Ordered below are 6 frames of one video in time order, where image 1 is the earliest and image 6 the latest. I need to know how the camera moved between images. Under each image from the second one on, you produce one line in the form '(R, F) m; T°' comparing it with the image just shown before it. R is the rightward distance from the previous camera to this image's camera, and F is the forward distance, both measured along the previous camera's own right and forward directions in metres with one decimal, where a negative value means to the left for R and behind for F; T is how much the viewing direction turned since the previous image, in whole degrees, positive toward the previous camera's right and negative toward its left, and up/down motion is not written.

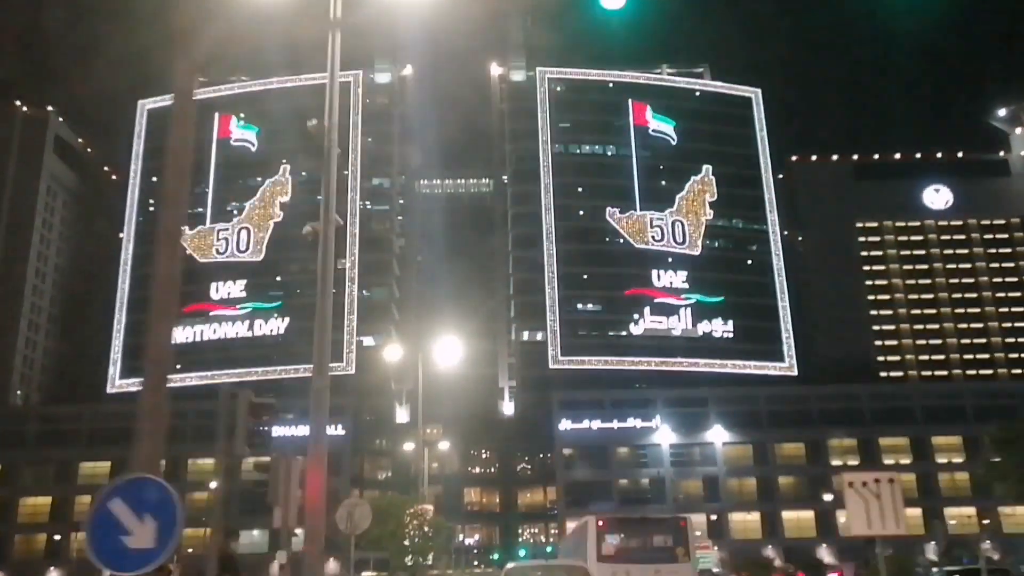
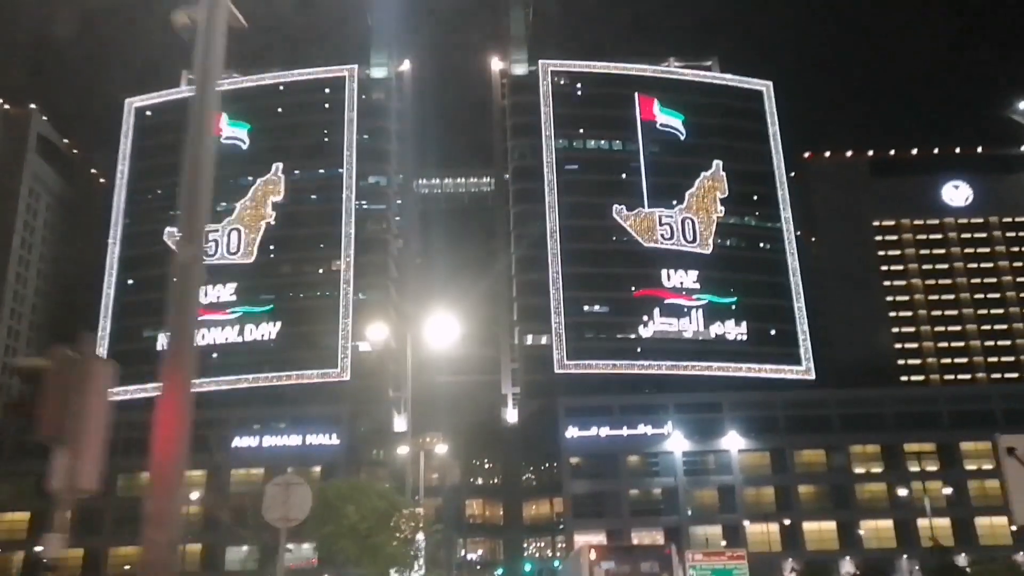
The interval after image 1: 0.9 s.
(+0.1, +5.4) m; 0°
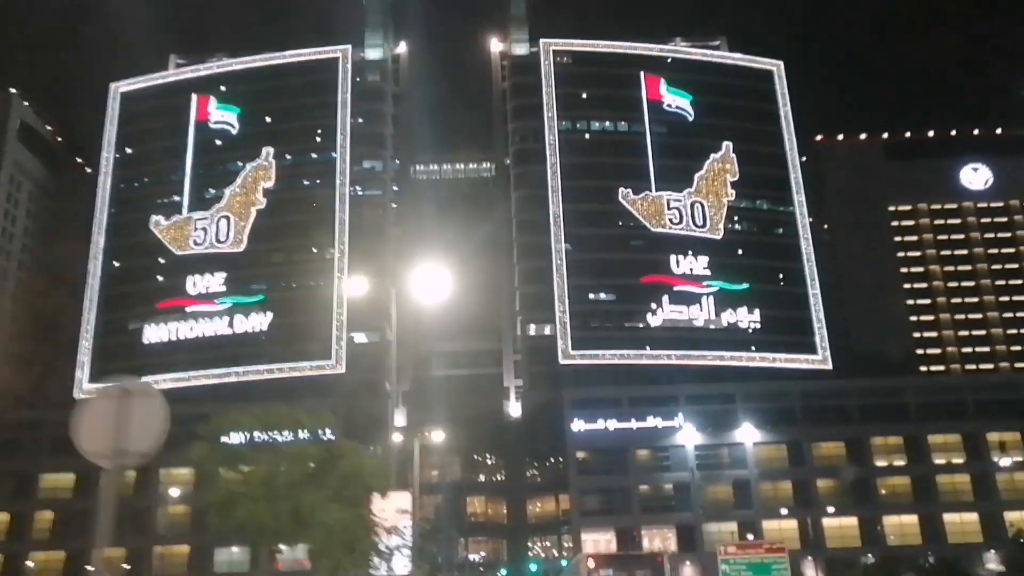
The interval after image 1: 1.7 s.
(0.0, +5.0) m; 0°
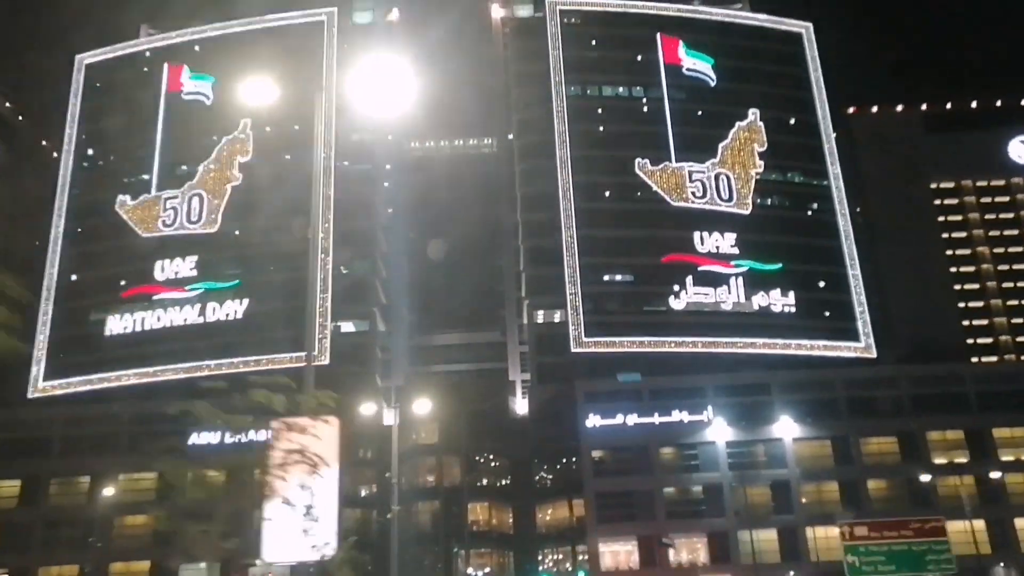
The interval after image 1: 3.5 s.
(+0.2, +11.5) m; 0°
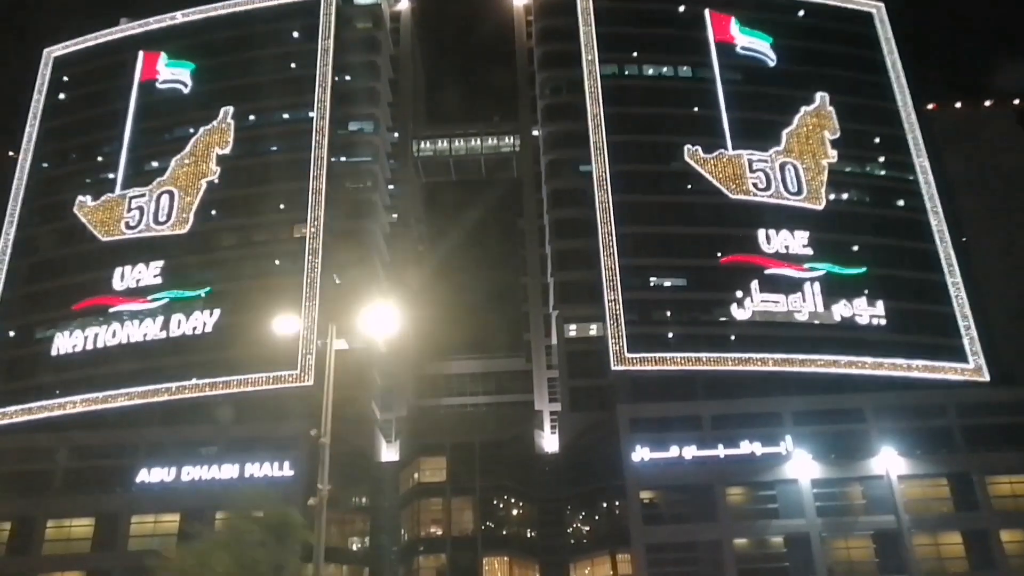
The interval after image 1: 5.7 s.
(+0.4, +17.1) m; -2°
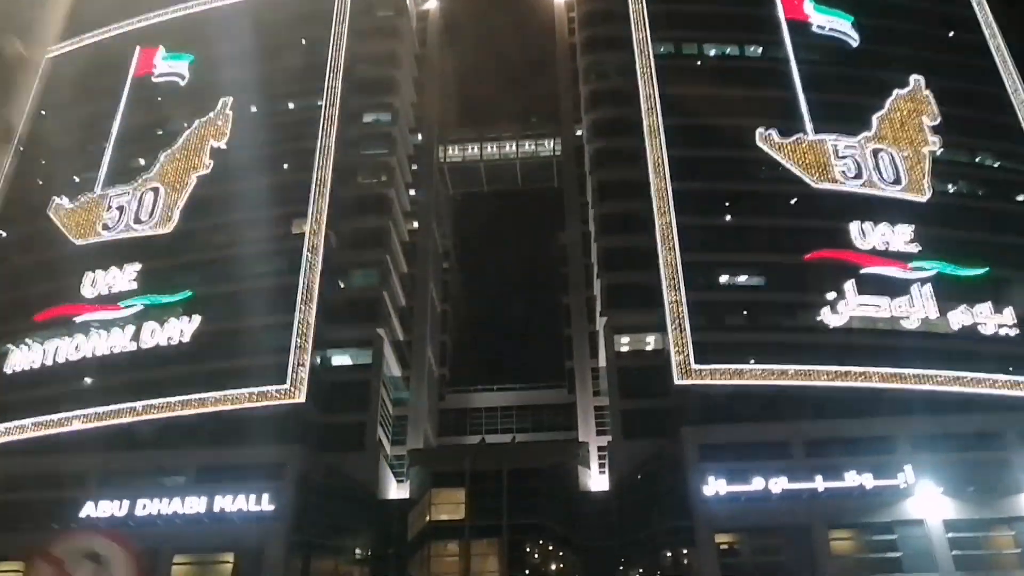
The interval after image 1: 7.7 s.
(+0.6, +14.1) m; -3°
